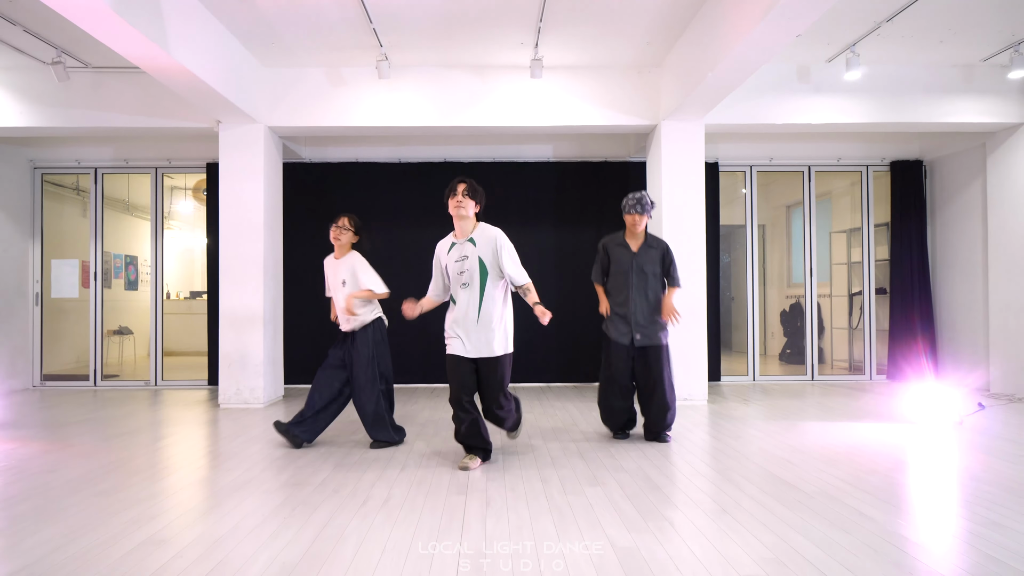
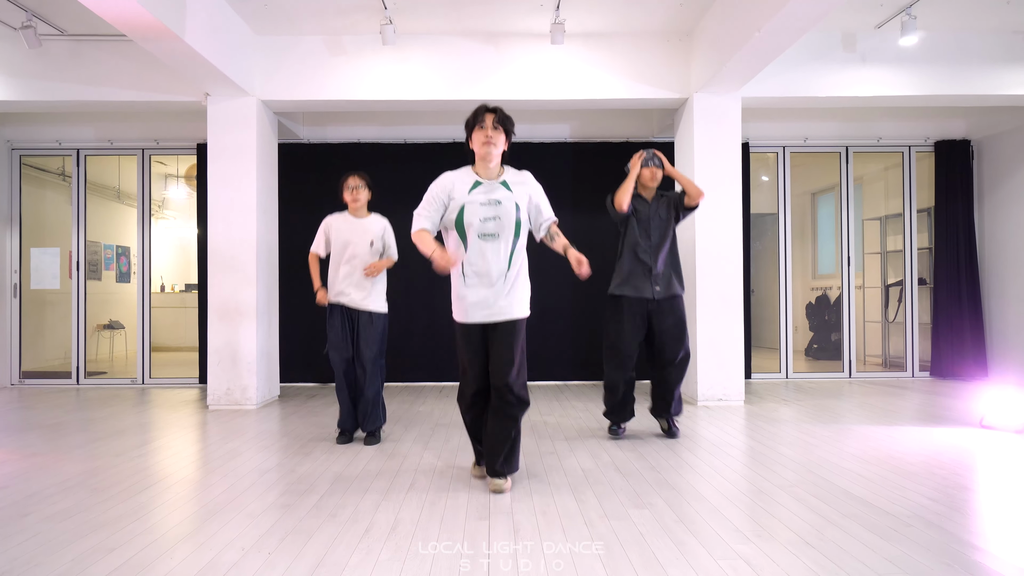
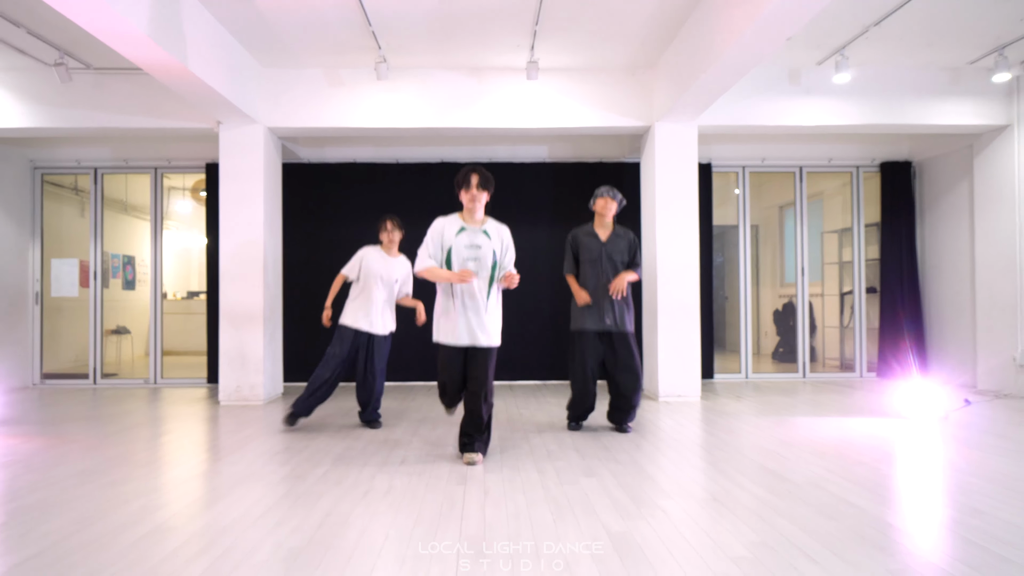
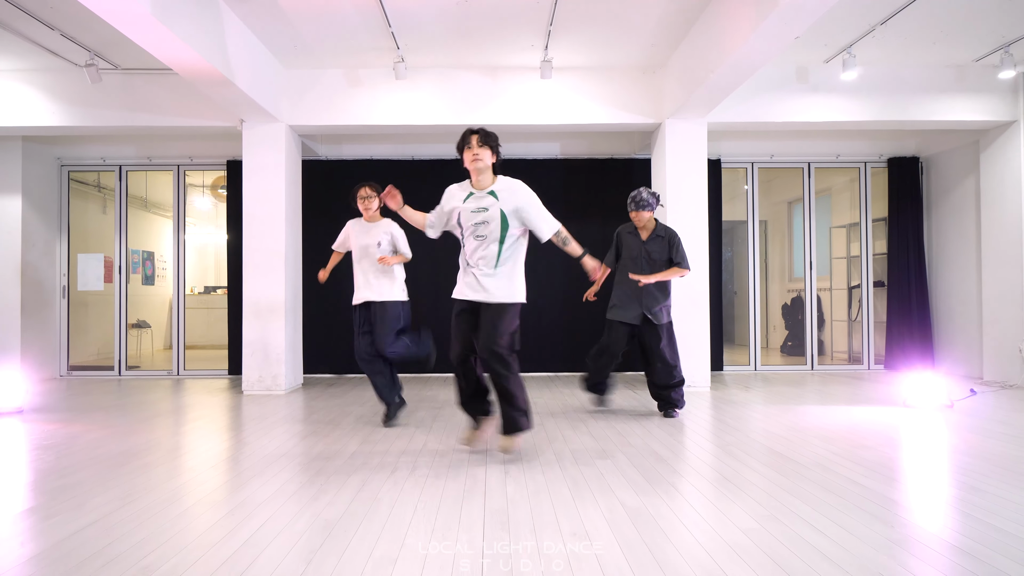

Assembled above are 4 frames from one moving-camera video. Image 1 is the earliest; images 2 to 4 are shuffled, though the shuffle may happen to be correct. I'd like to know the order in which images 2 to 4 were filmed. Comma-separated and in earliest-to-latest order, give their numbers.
3, 2, 4
